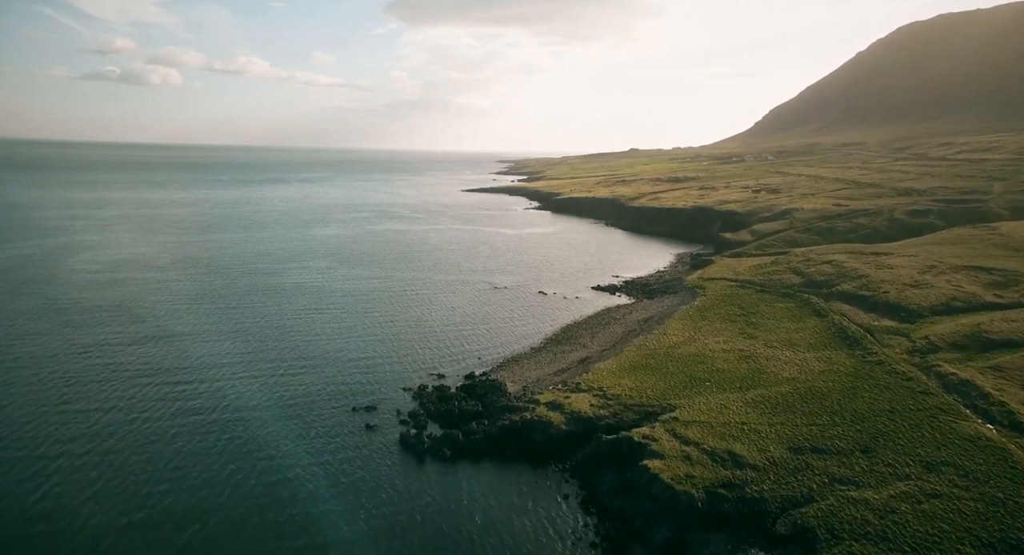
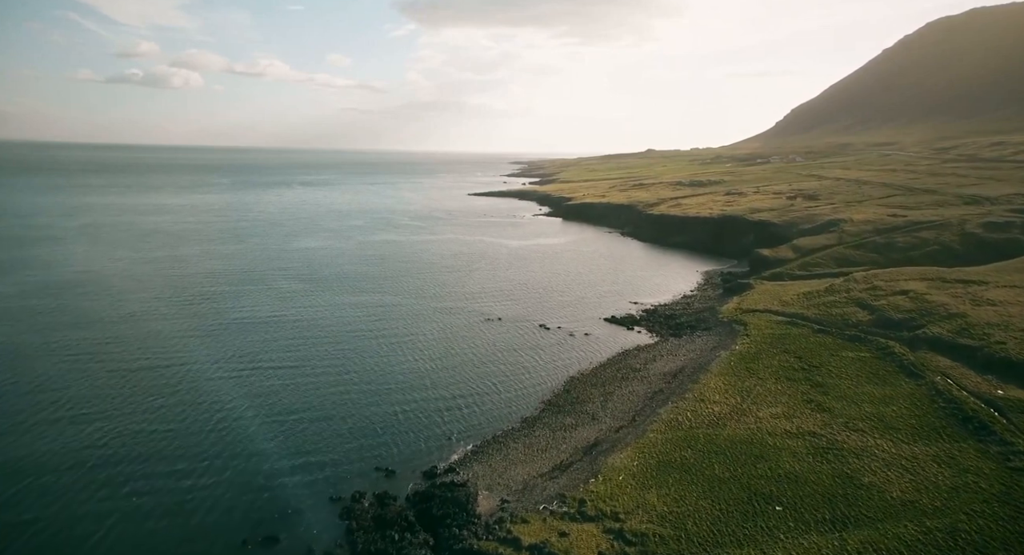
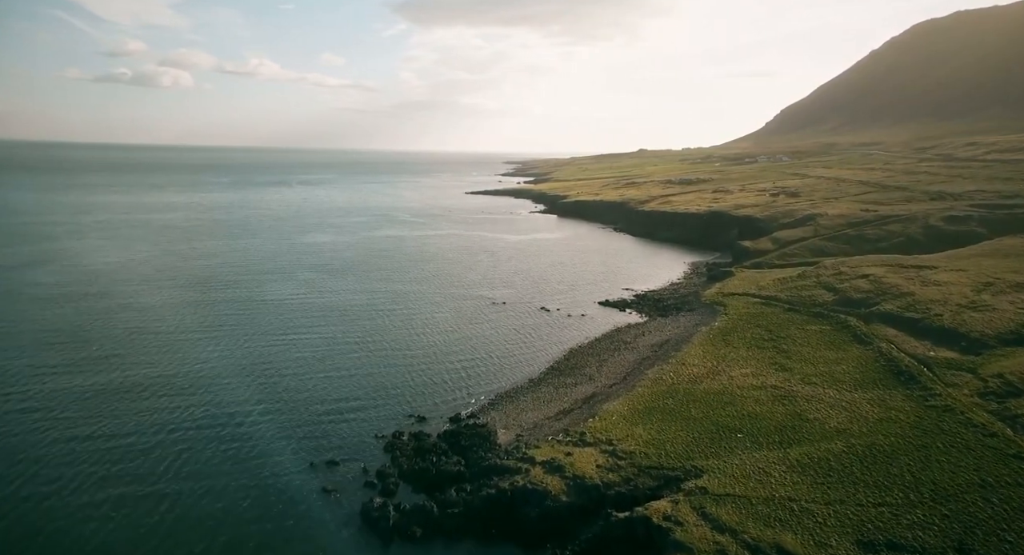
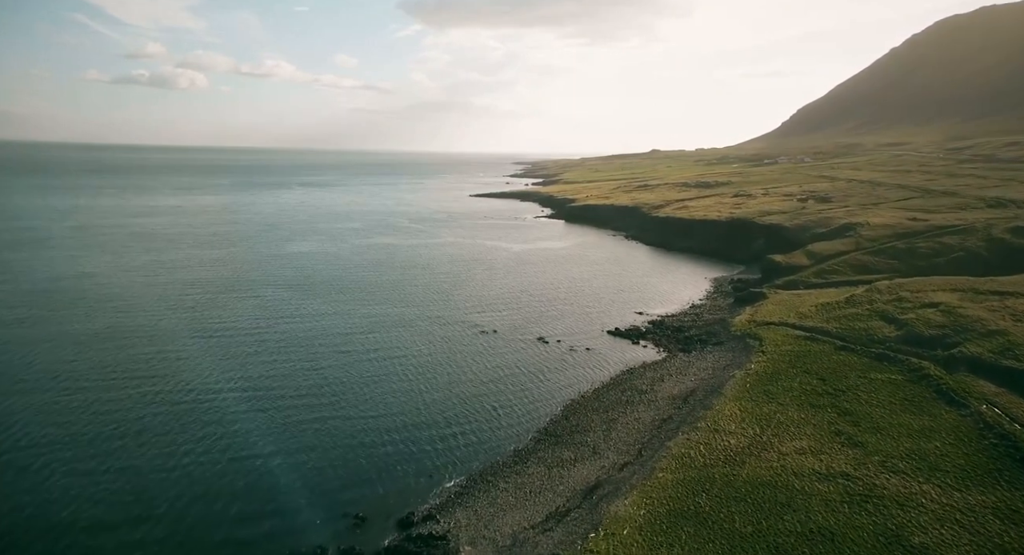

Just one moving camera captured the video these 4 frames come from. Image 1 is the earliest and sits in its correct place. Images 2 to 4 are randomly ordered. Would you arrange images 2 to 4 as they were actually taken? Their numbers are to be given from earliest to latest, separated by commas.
3, 2, 4
